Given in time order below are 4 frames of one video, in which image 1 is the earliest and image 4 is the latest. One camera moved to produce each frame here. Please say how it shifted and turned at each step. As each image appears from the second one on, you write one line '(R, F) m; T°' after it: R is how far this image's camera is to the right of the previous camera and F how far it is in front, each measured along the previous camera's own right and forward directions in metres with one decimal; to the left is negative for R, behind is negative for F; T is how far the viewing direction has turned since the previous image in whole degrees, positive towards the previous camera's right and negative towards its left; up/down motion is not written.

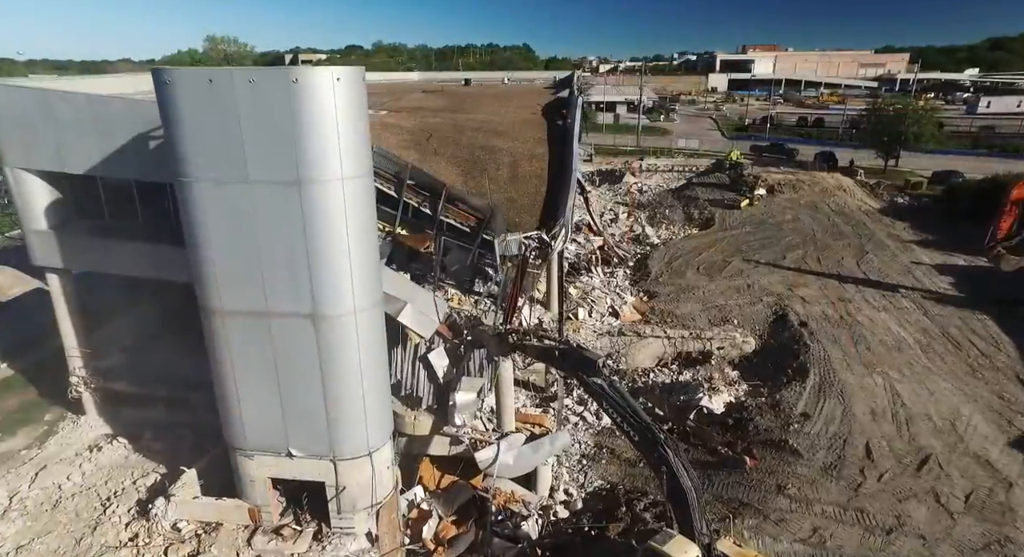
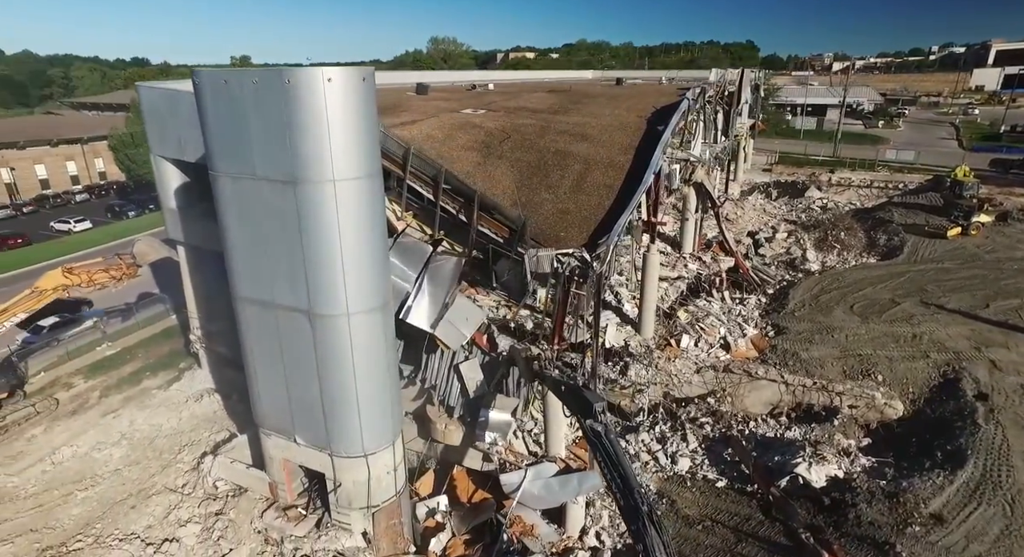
(+2.4, +1.1) m; -19°
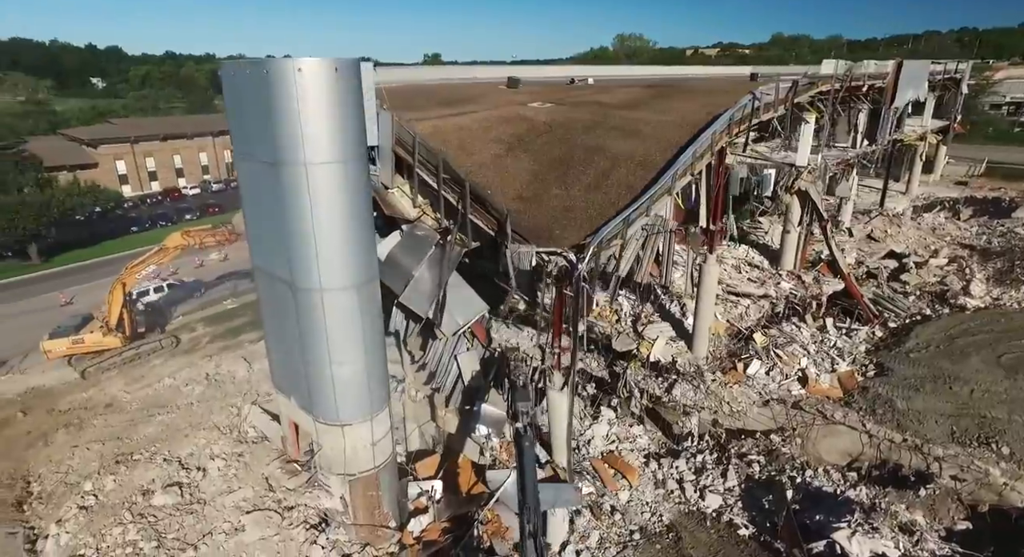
(+2.8, +0.6) m; -17°
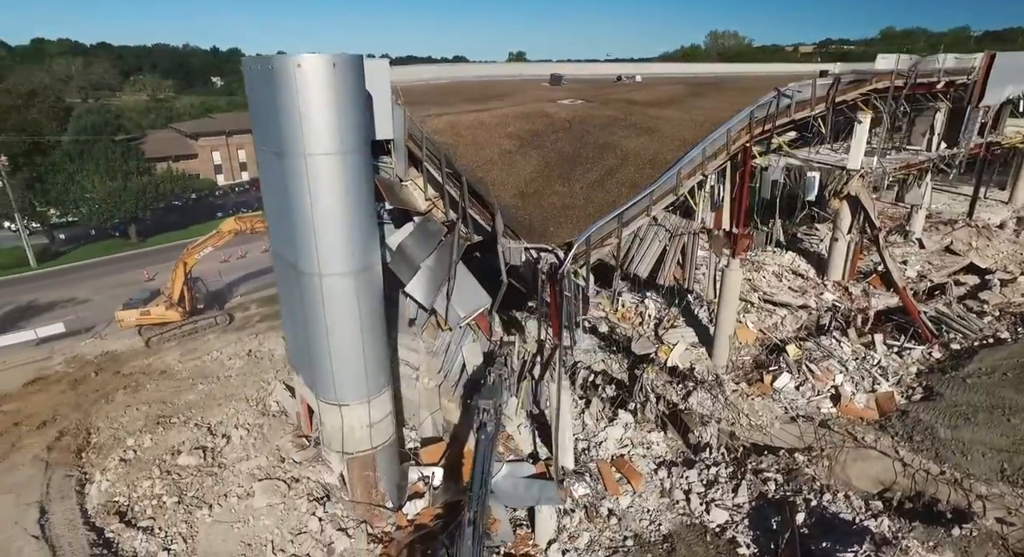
(+1.4, 0.0) m; -8°
